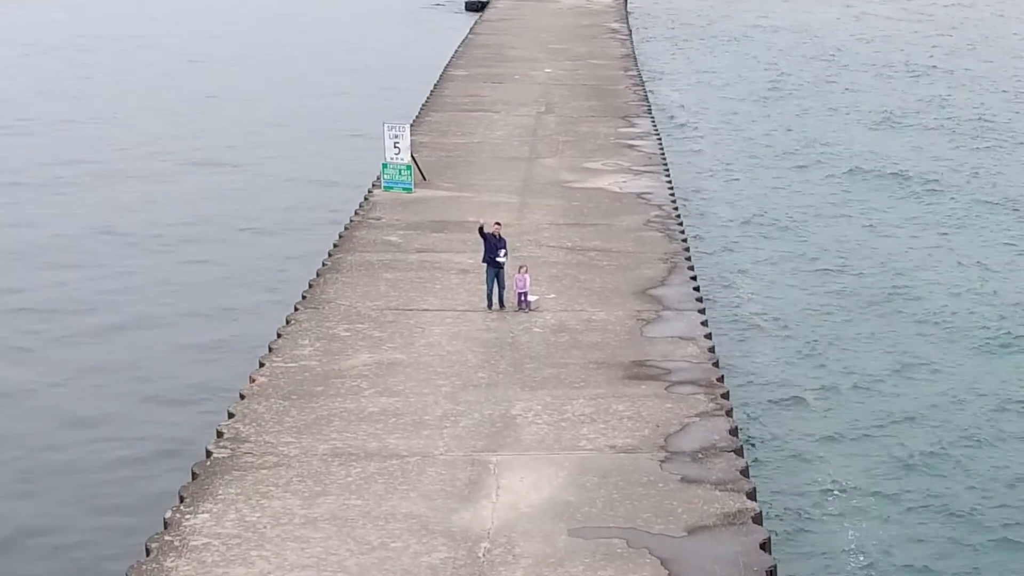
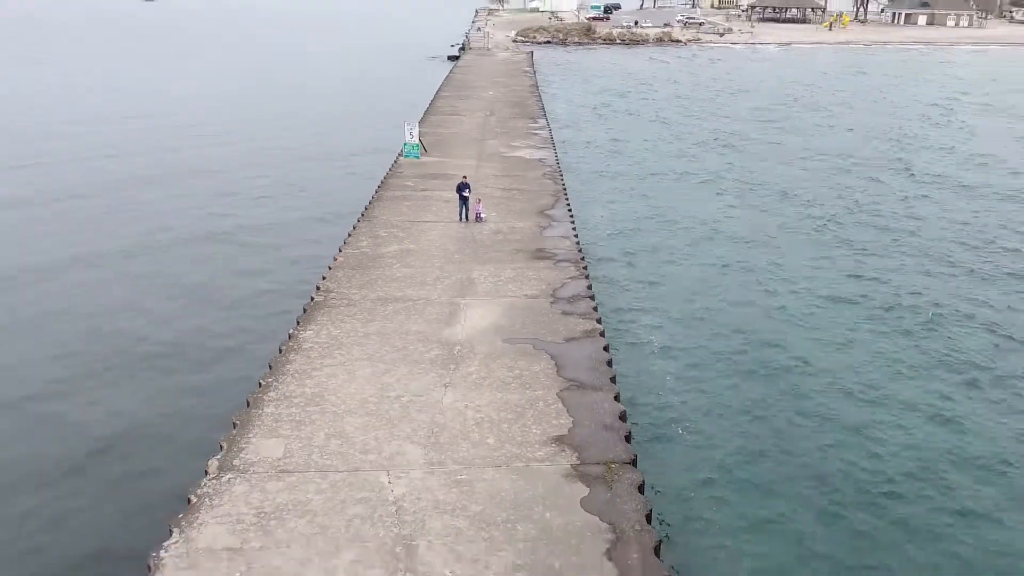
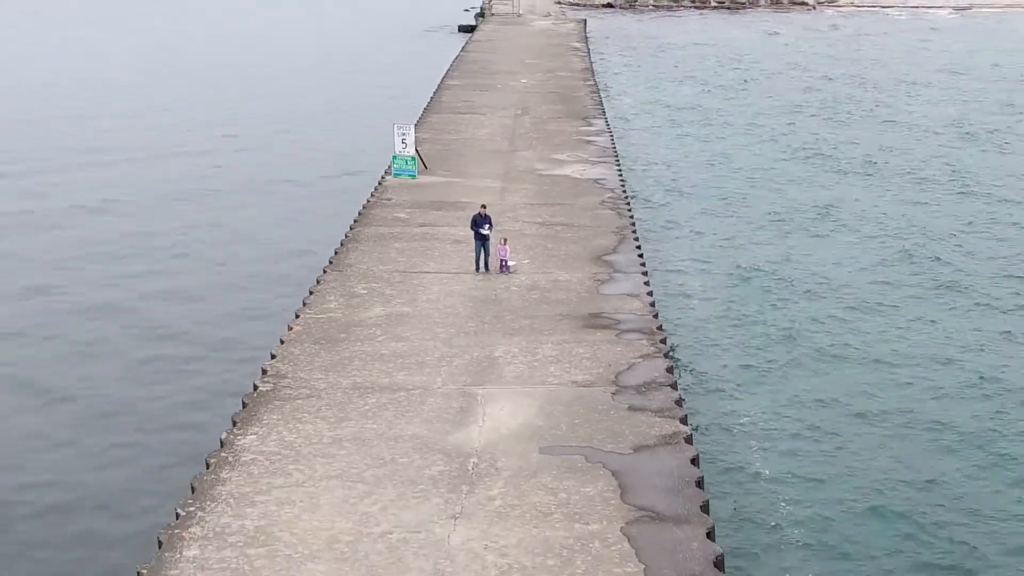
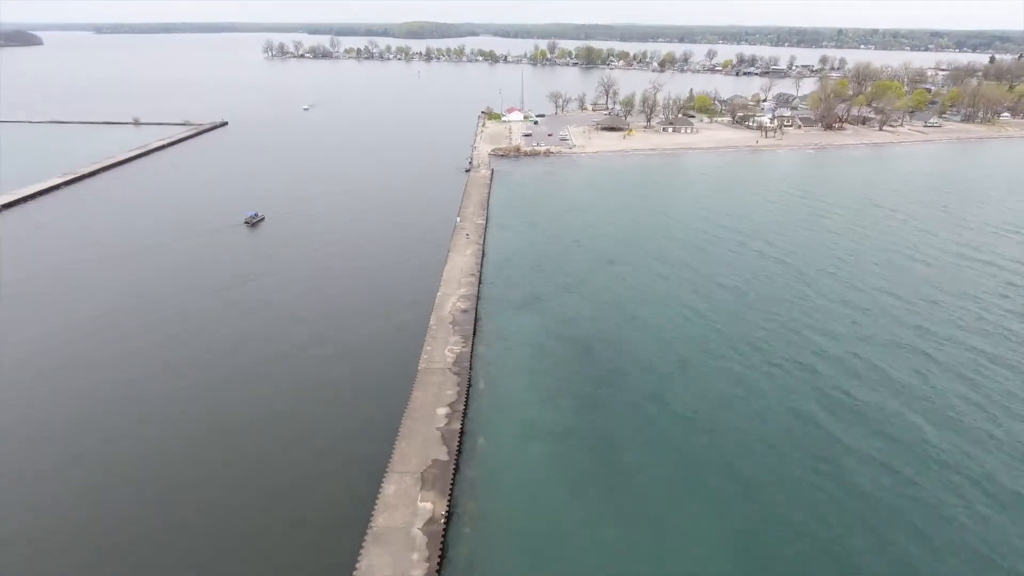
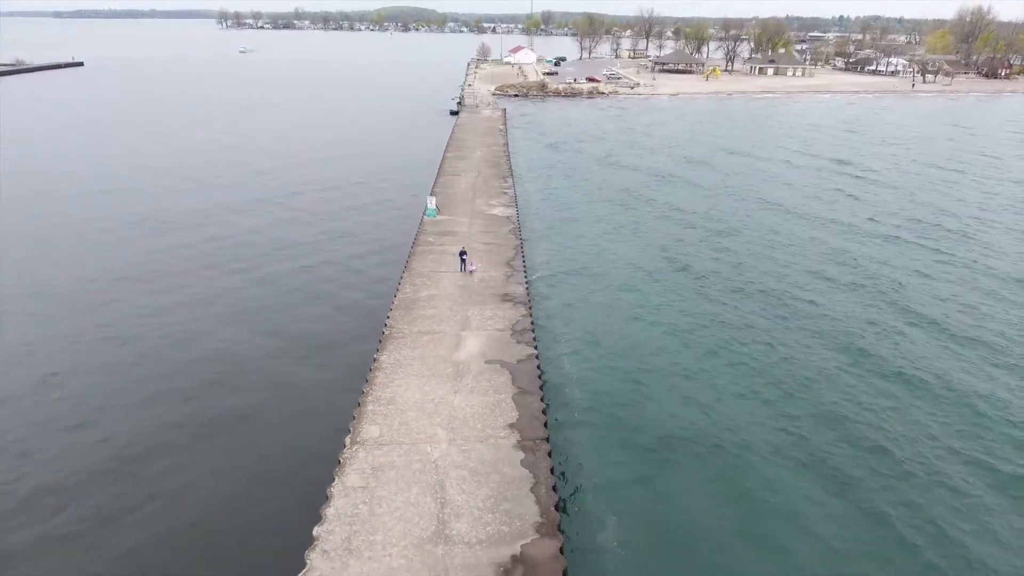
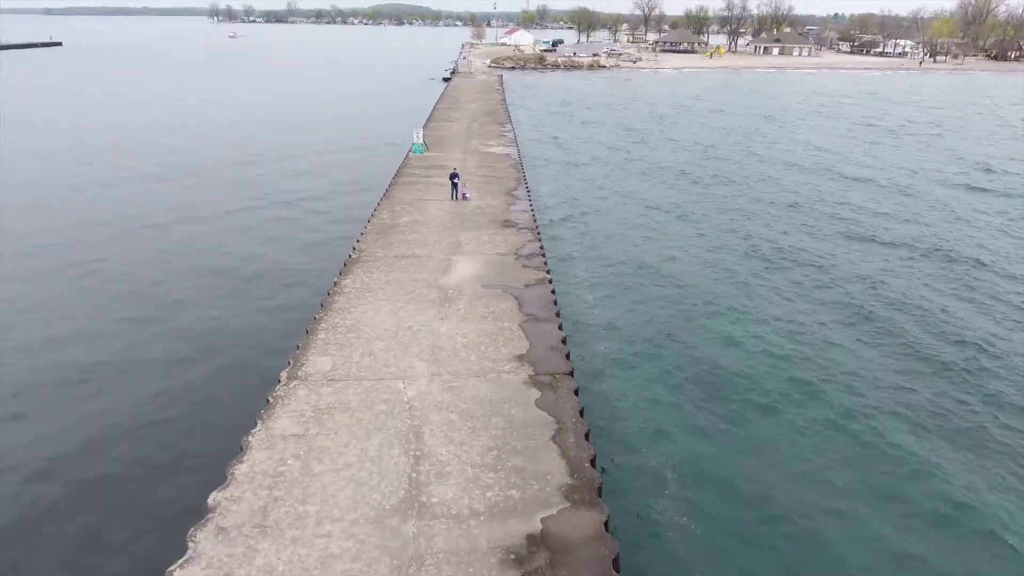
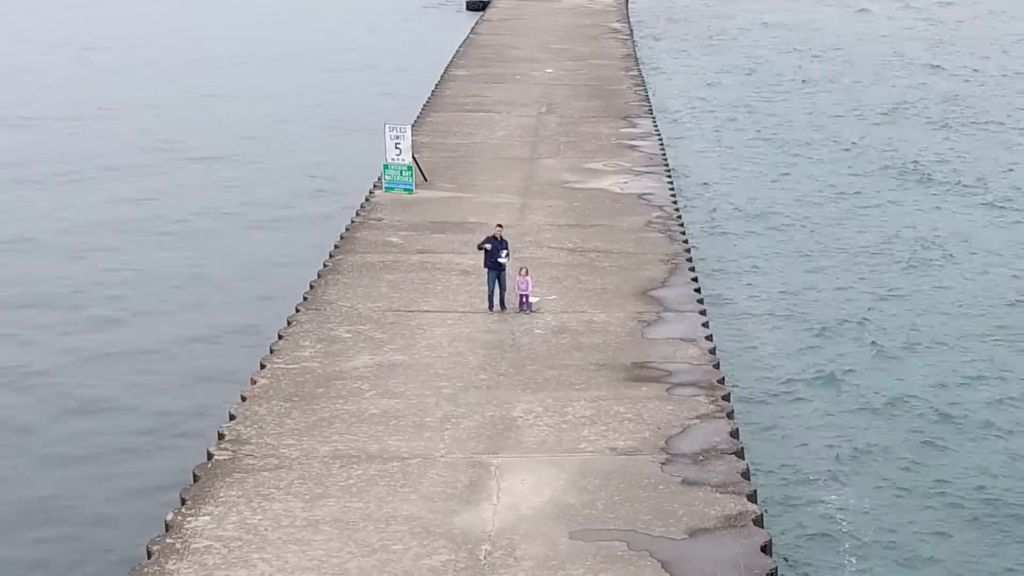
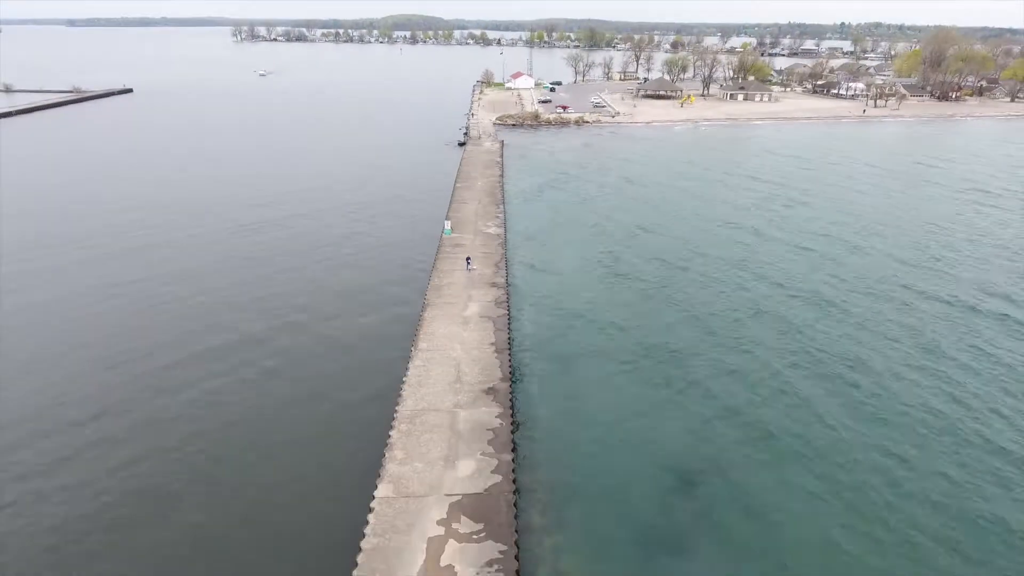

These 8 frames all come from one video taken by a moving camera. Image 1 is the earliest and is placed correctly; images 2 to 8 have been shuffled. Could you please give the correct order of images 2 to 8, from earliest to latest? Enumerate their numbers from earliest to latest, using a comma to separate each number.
7, 3, 2, 6, 5, 8, 4
